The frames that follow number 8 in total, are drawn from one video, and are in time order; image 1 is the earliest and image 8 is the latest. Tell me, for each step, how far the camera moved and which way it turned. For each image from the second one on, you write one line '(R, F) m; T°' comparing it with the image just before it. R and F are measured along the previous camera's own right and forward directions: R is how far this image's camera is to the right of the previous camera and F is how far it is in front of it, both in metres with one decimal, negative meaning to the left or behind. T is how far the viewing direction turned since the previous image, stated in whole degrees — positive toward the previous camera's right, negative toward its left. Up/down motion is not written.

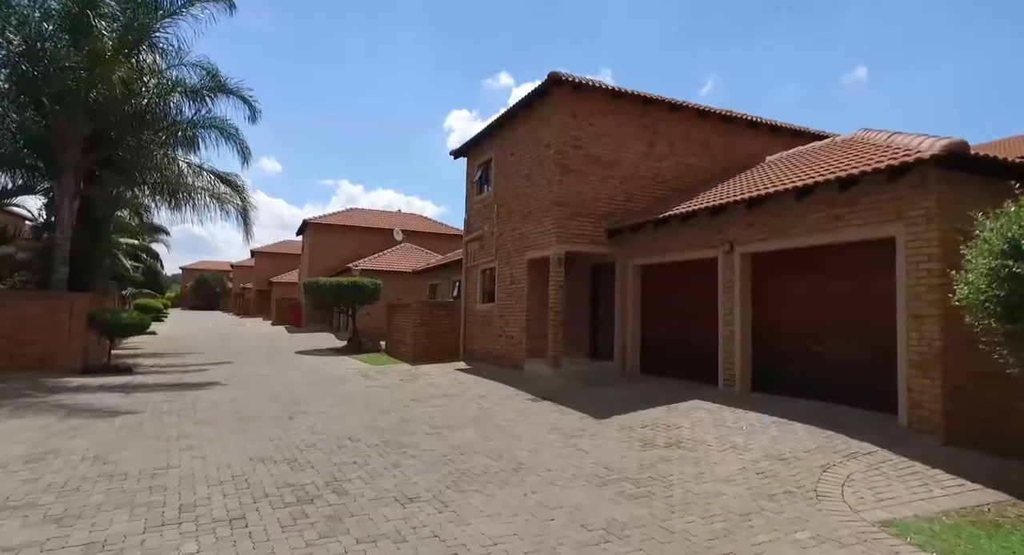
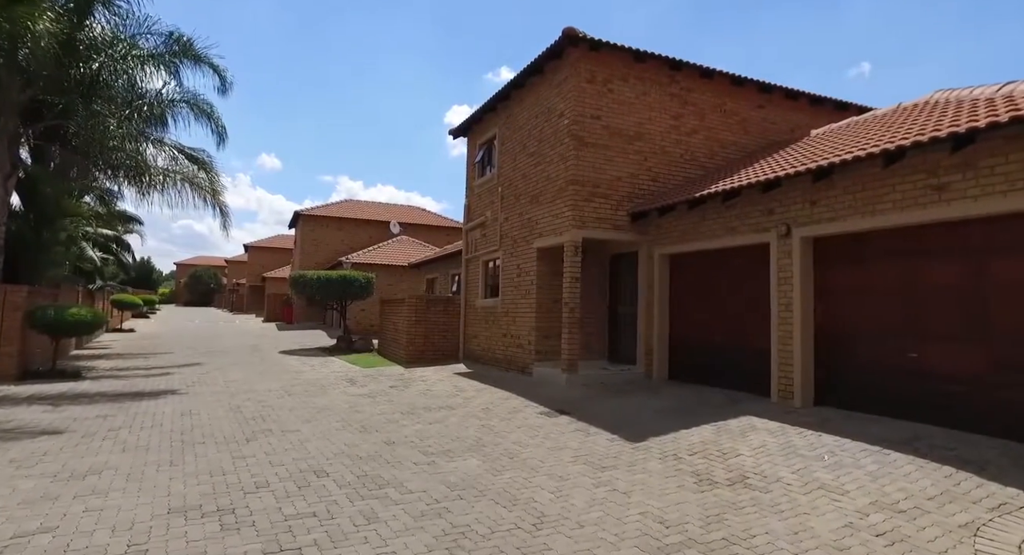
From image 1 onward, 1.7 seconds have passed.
(-0.1, +1.7) m; 0°
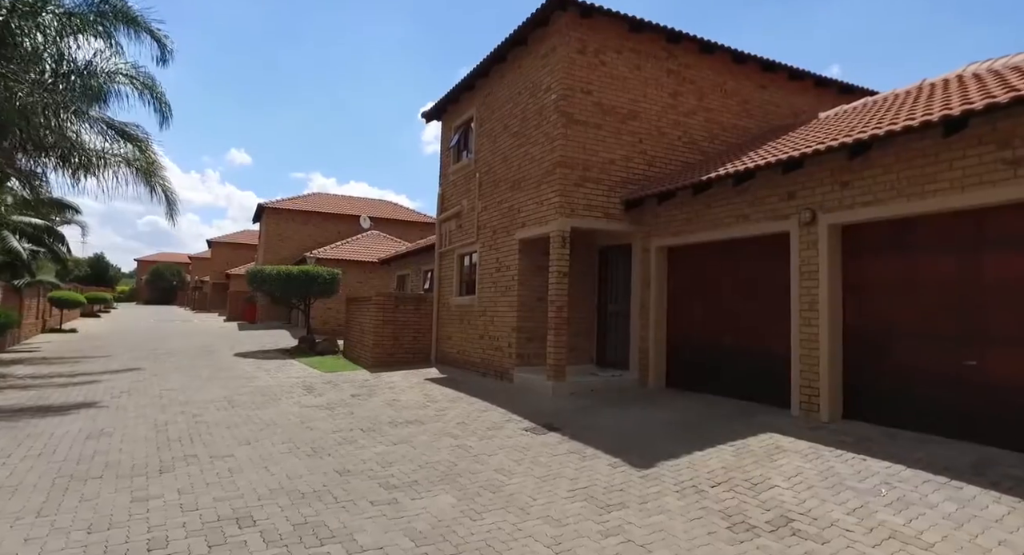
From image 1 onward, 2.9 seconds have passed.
(-0.1, +1.3) m; +3°
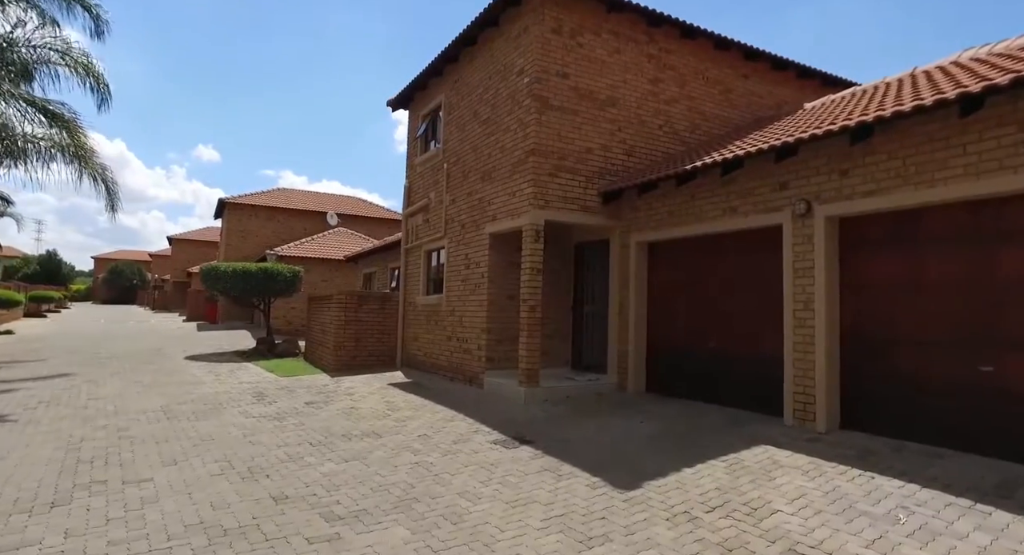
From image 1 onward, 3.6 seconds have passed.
(+0.1, +0.7) m; +3°
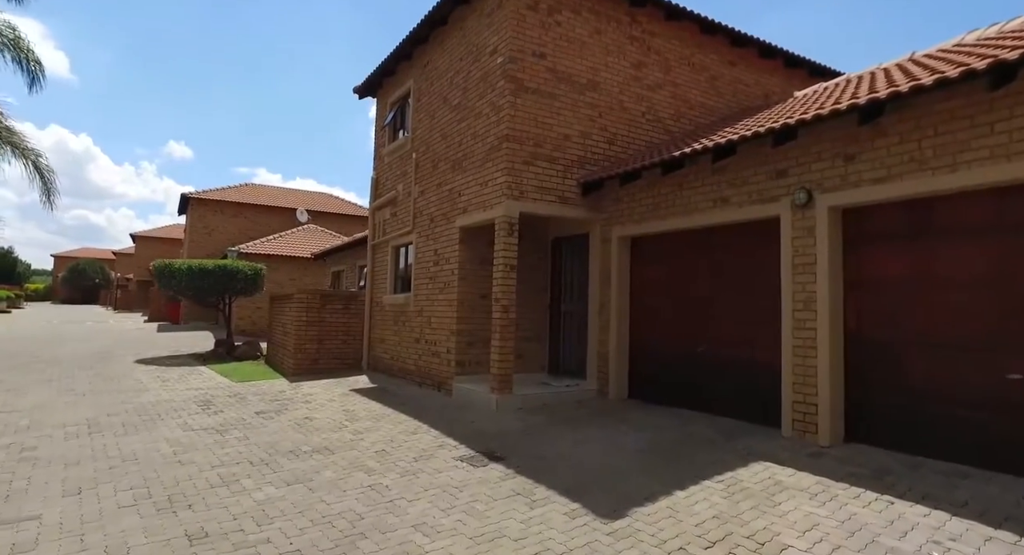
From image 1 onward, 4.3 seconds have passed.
(+0.1, +0.7) m; +2°
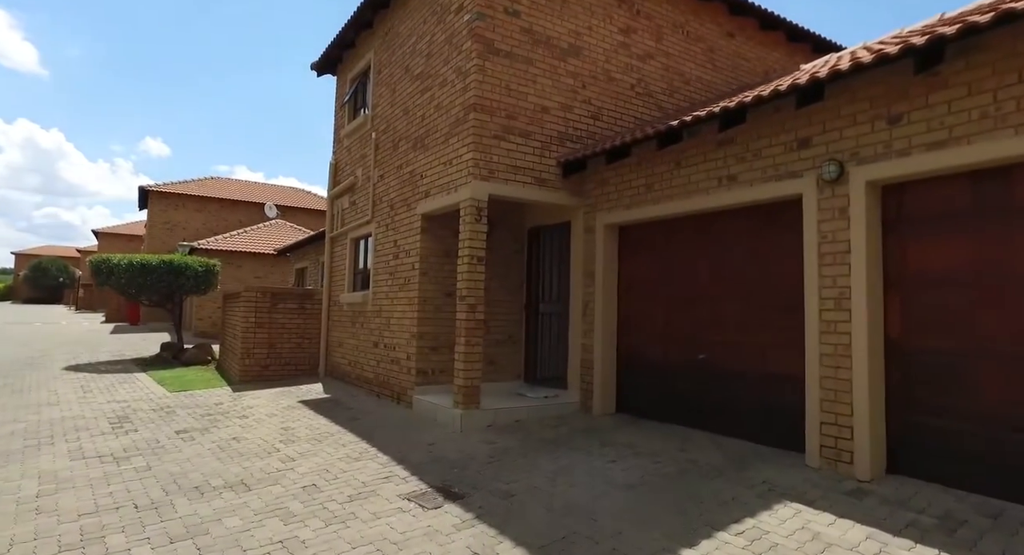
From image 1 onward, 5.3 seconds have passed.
(+0.2, +1.2) m; +2°
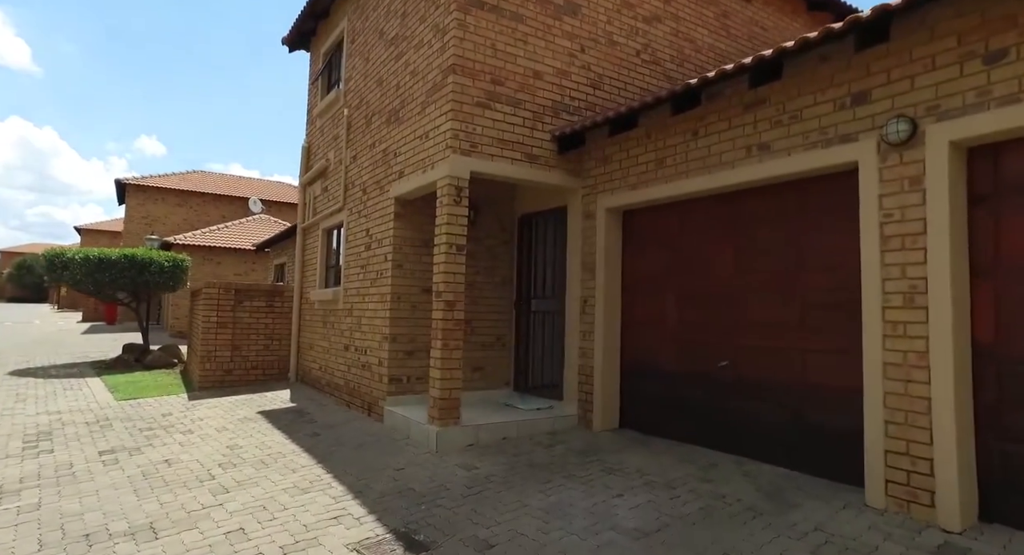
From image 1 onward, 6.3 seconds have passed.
(+0.1, +1.1) m; 0°
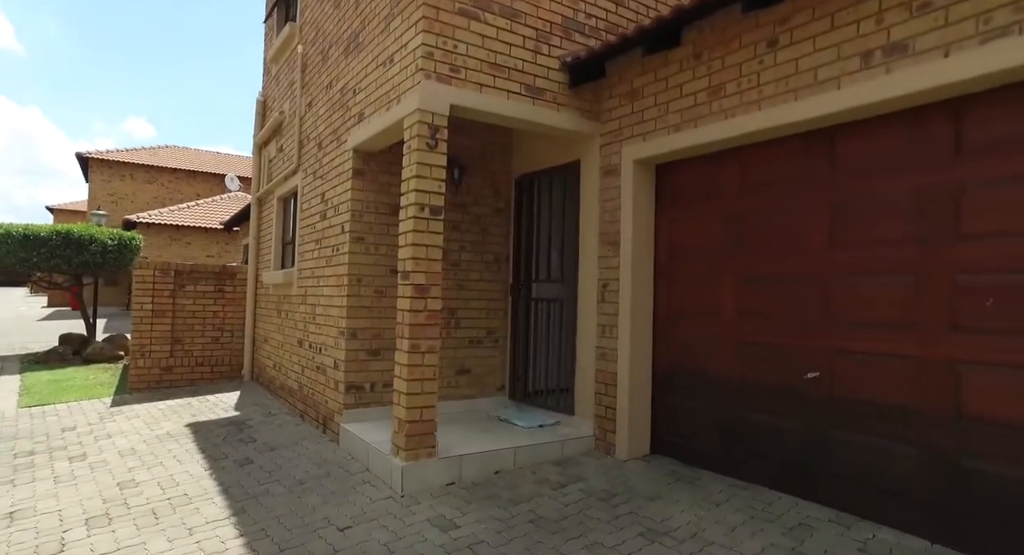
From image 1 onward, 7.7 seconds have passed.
(0.0, +1.7) m; +1°
